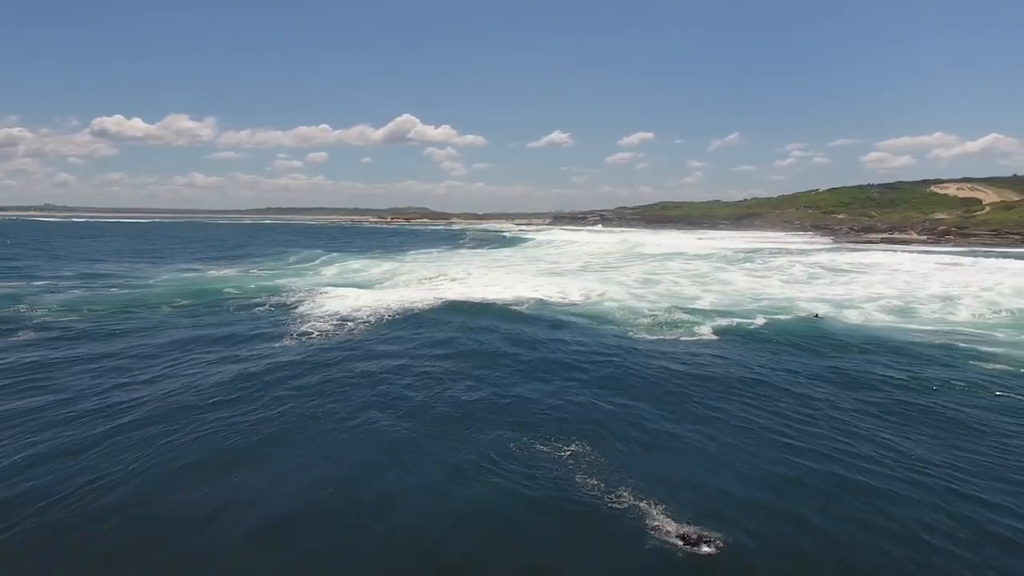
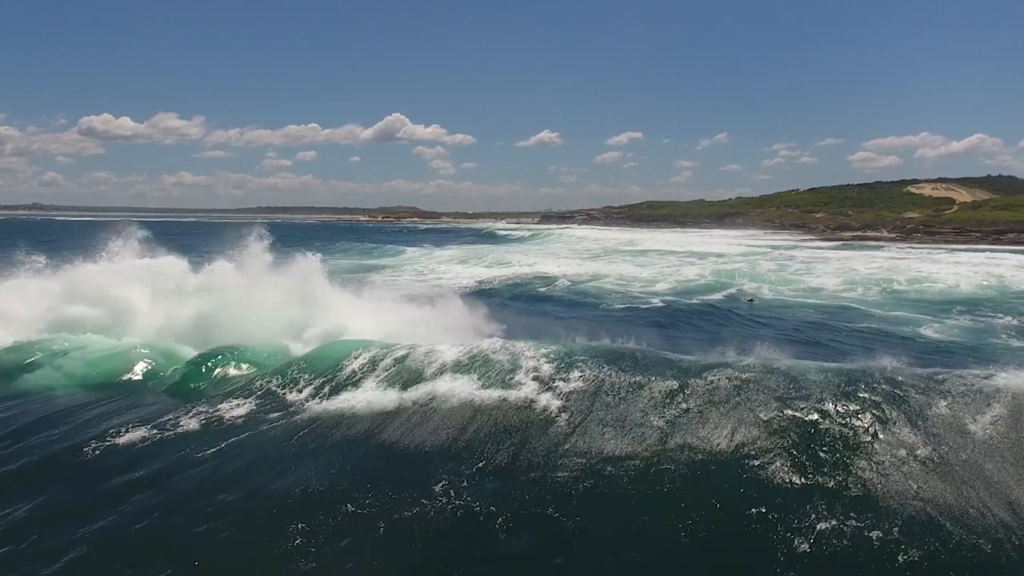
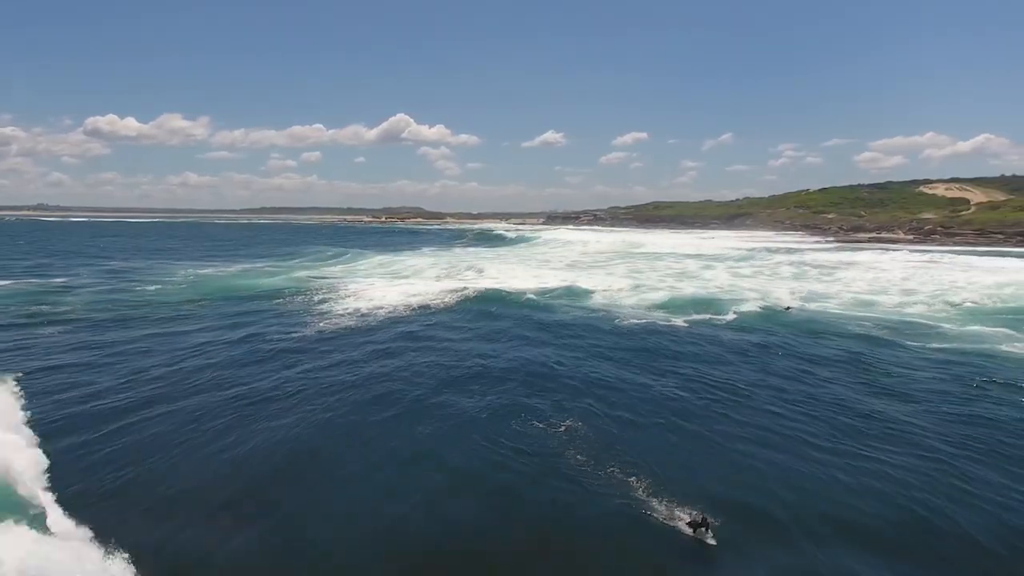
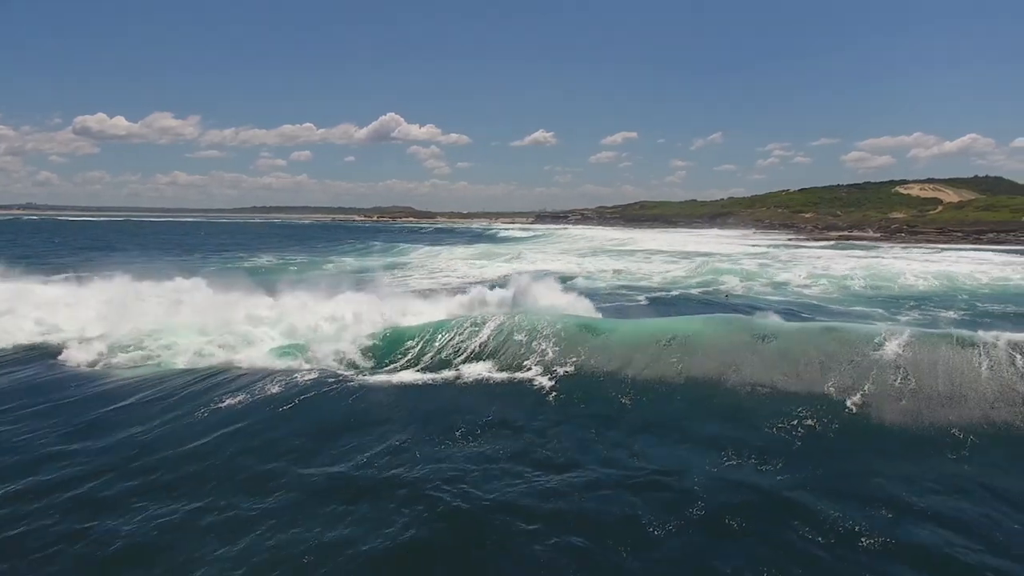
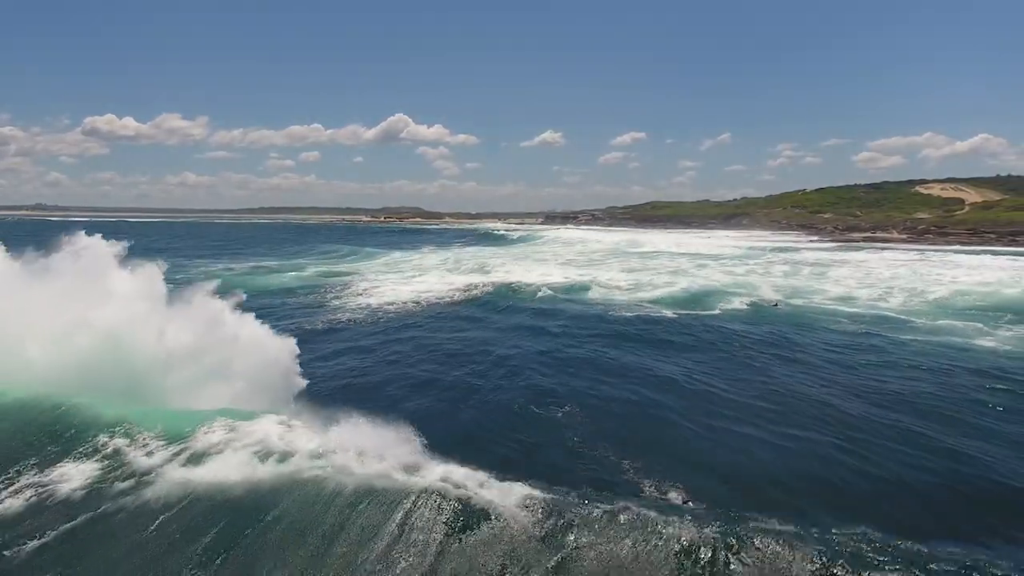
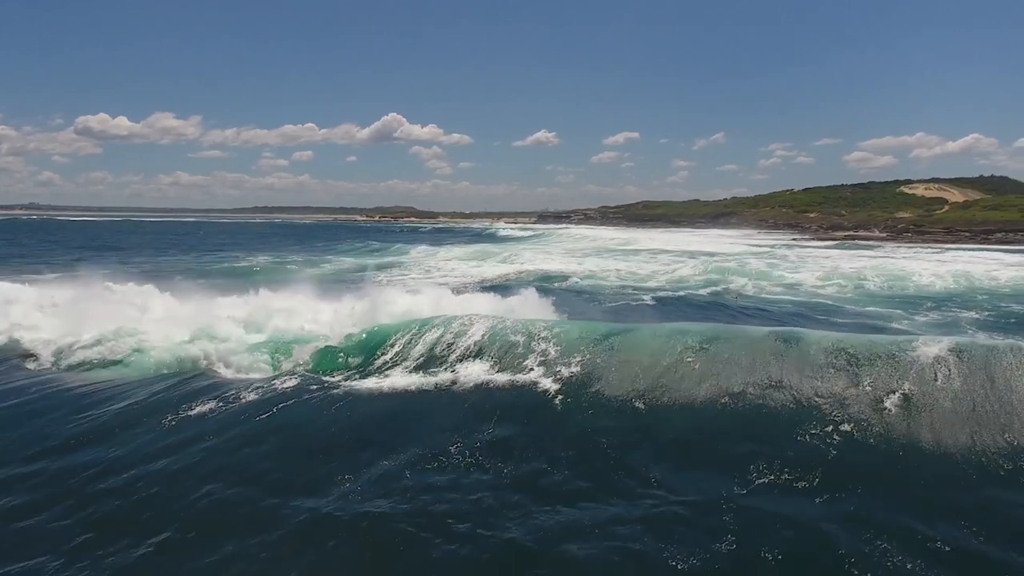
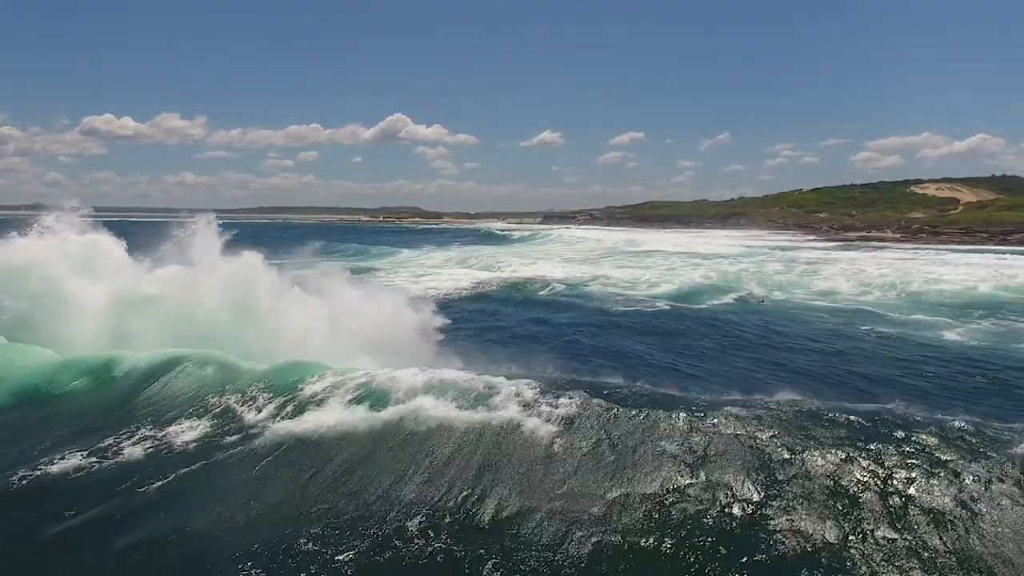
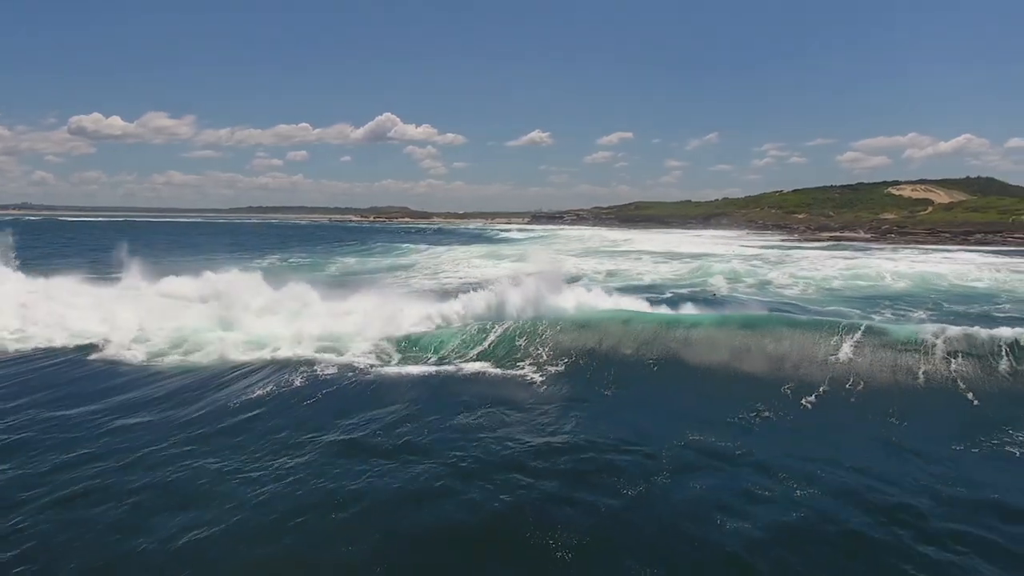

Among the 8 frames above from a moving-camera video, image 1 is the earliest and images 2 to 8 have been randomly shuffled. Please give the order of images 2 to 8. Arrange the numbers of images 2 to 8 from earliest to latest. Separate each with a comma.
3, 5, 7, 2, 6, 4, 8
